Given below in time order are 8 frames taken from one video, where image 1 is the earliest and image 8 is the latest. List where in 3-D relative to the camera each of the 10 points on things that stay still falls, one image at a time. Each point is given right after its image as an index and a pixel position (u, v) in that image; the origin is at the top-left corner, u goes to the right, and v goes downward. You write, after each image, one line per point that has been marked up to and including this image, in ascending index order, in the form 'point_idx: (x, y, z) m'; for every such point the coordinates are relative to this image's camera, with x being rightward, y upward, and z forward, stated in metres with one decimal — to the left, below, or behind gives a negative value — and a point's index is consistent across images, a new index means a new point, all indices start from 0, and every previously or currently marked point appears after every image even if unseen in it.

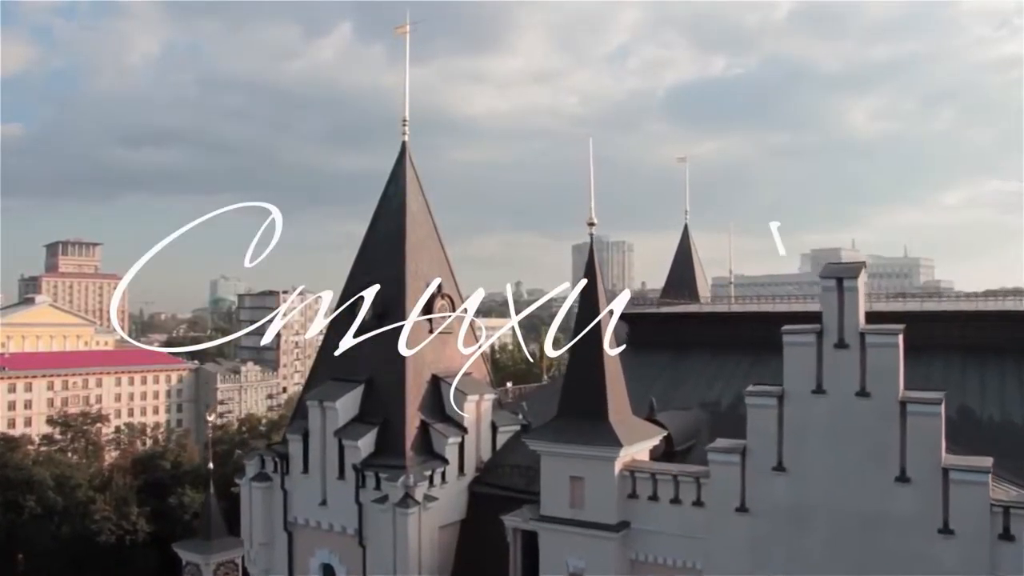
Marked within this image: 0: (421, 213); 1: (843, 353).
0: (-1.5, +1.4, +12.7) m
1: (+3.3, -0.7, +8.0) m
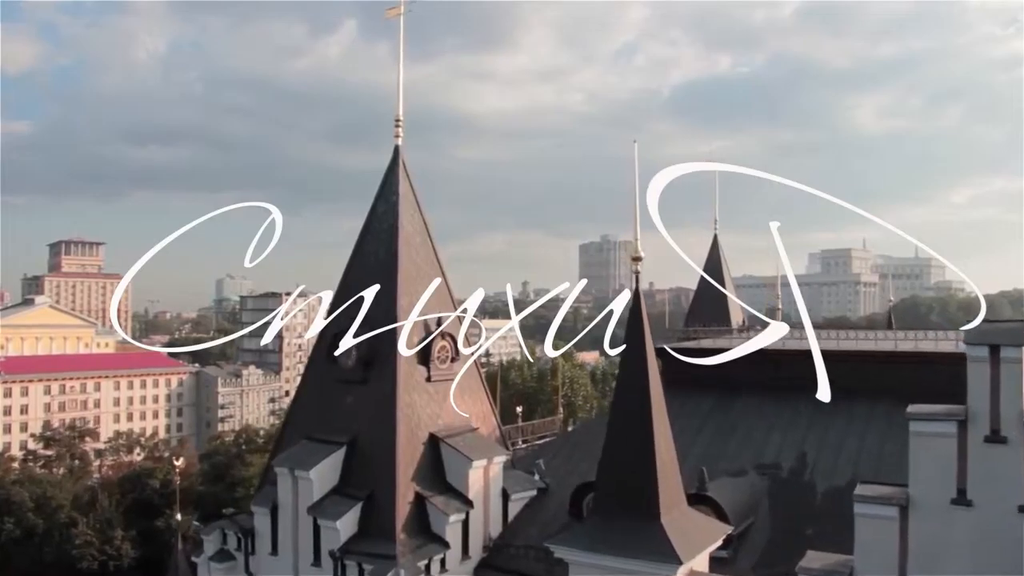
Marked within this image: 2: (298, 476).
0: (-1.3, +0.9, +10.5) m
1: (+3.4, -1.1, +5.8) m
2: (-2.4, -2.1, +9.3) m
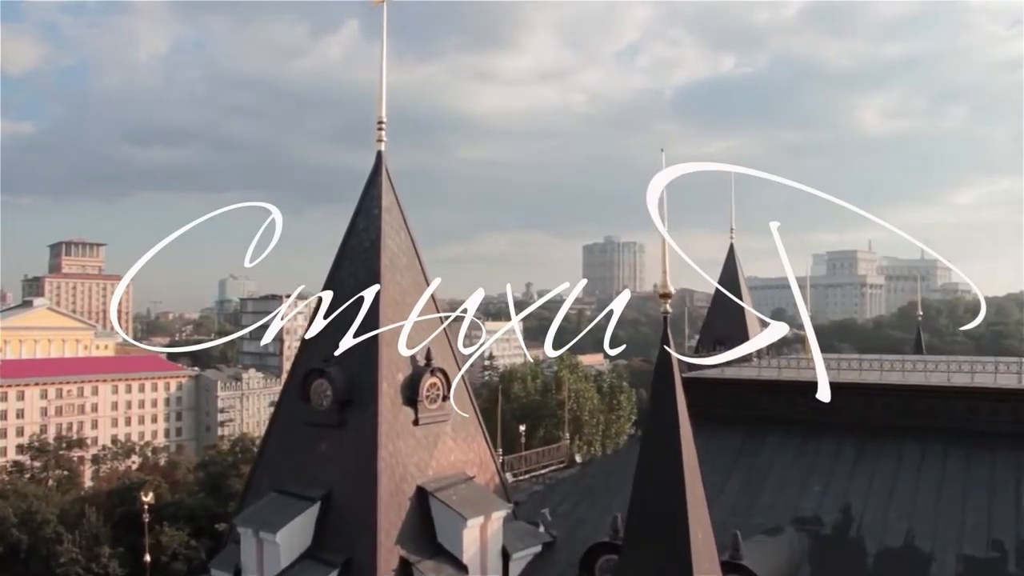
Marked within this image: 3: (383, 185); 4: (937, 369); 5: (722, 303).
0: (-1.3, +0.6, +9.2) m
1: (+3.4, -1.4, +4.4) m
2: (-2.4, -2.4, +8.0) m
3: (-1.4, +1.1, +8.8) m
4: (+5.5, -1.0, +10.4) m
5: (+5.1, -0.4, +19.6) m
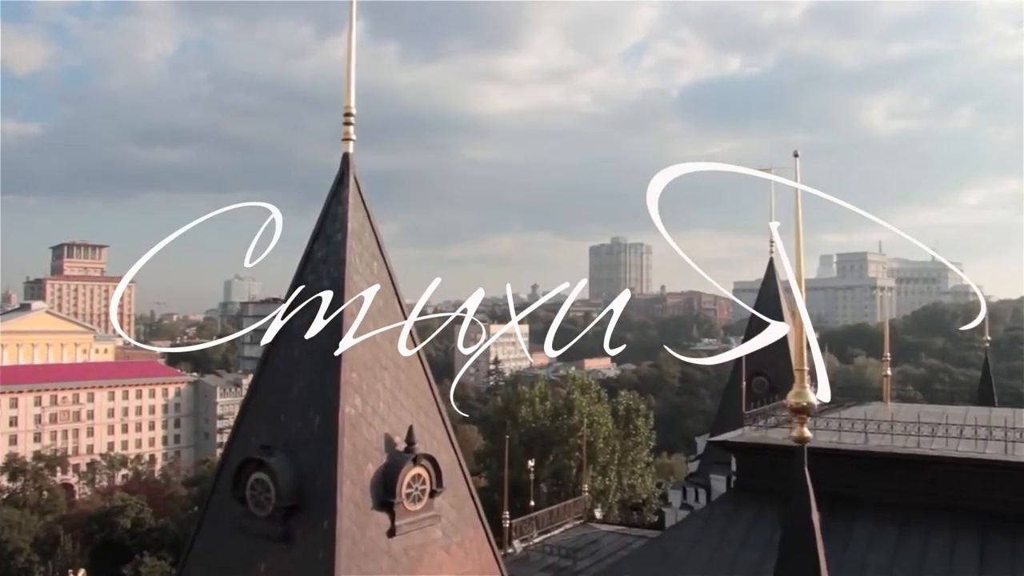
0: (-1.2, +0.2, +6.8) m
1: (+3.5, -1.9, +2.0) m
2: (-2.3, -2.9, +5.6) m
3: (-1.3, +0.7, +6.5) m
4: (+5.6, -1.5, +8.0) m
5: (+5.2, -0.8, +17.2) m
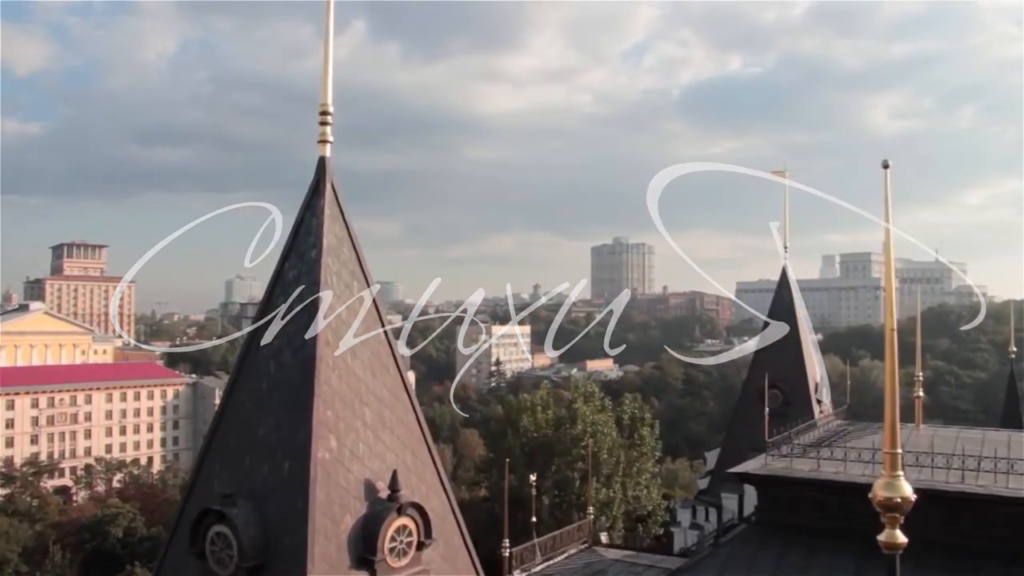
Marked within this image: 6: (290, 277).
0: (-1.2, 0.0, +6.0) m
1: (+3.5, -2.0, +1.2) m
2: (-2.3, -3.0, +4.8) m
3: (-1.3, +0.5, +5.7) m
4: (+5.6, -1.6, +7.1) m
5: (+5.3, -1.0, +16.4) m
6: (-1.6, +0.1, +5.9) m
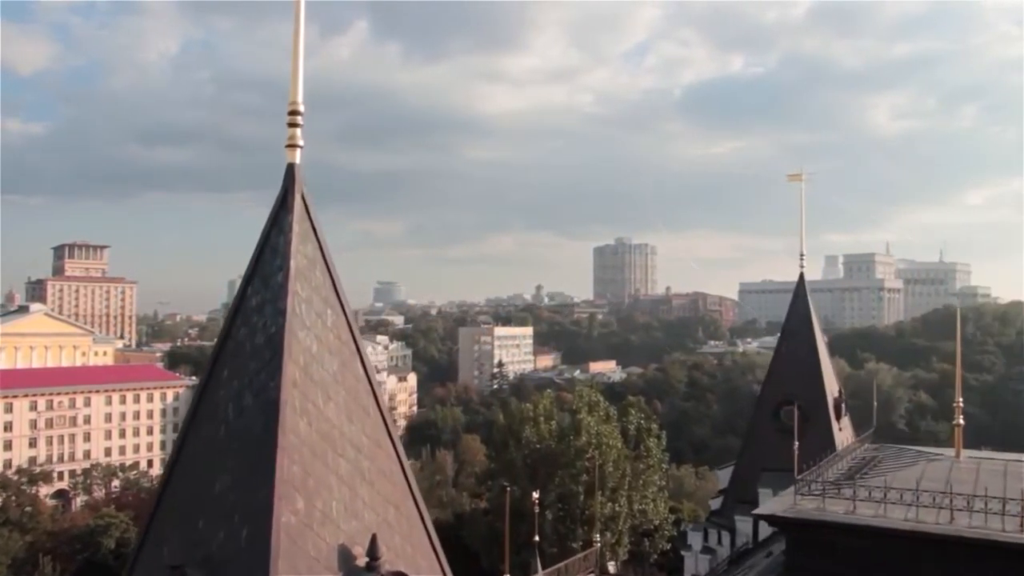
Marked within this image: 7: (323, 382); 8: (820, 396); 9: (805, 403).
0: (-1.2, -0.1, +5.2) m
1: (+3.5, -2.2, +0.4) m
2: (-2.4, -3.2, +4.0) m
3: (-1.3, +0.4, +4.8) m
4: (+5.7, -1.8, +6.3) m
5: (+5.3, -1.1, +15.6) m
6: (-1.6, -0.1, +5.1) m
7: (-1.1, -0.6, +5.0) m
8: (+6.6, -2.3, +17.5) m
9: (+6.3, -2.5, +17.6) m
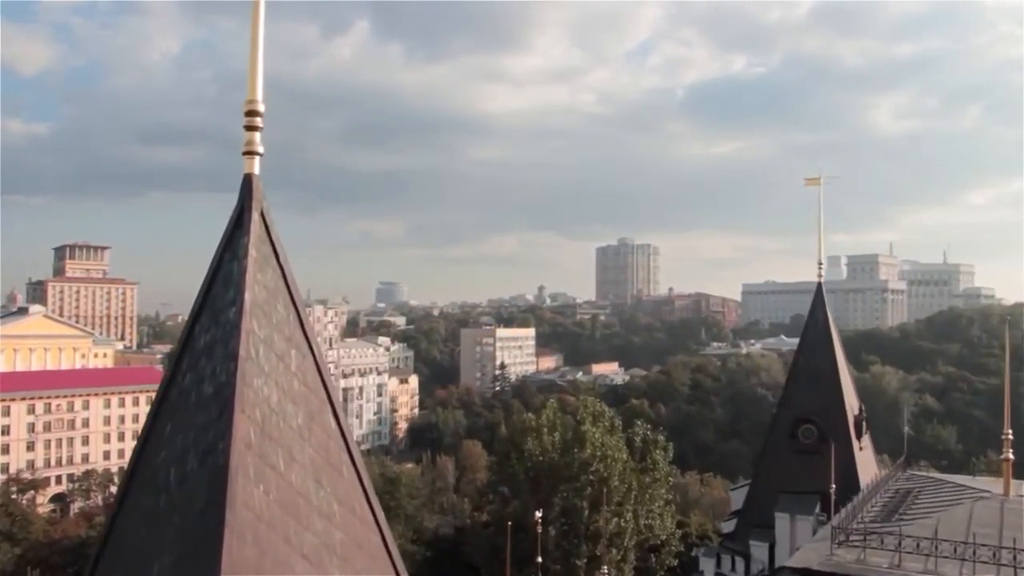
0: (-1.2, -0.3, +4.4) m
1: (+3.5, -2.4, -0.5) m
2: (-2.3, -3.4, +3.2) m
3: (-1.3, +0.2, +4.0) m
4: (+5.7, -2.0, +5.5) m
5: (+5.3, -1.3, +14.7) m
6: (-1.6, -0.3, +4.3) m
7: (-1.1, -0.8, +4.2) m
8: (+6.7, -2.5, +16.7) m
9: (+6.4, -2.7, +16.8) m
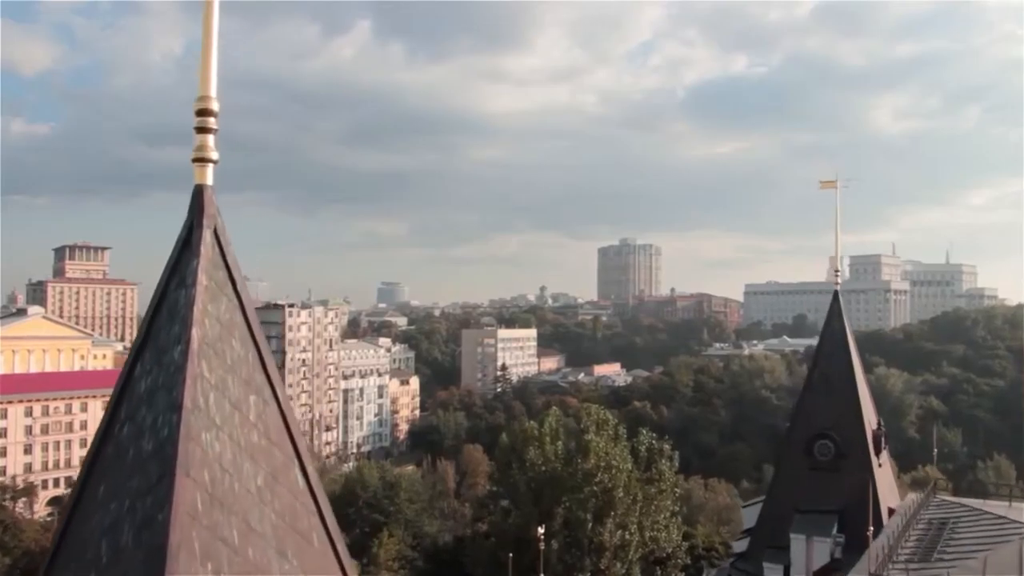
0: (-1.1, -0.5, +3.7) m
1: (+3.5, -2.5, -1.1) m
2: (-2.3, -3.5, +2.5) m
3: (-1.3, +0.1, +3.4) m
4: (+5.7, -2.1, +4.8) m
5: (+5.3, -1.5, +14.1) m
6: (-1.6, -0.4, +3.6) m
7: (-1.1, -0.9, +3.5) m
8: (+6.7, -2.6, +16.0) m
9: (+6.4, -2.8, +16.1) m
